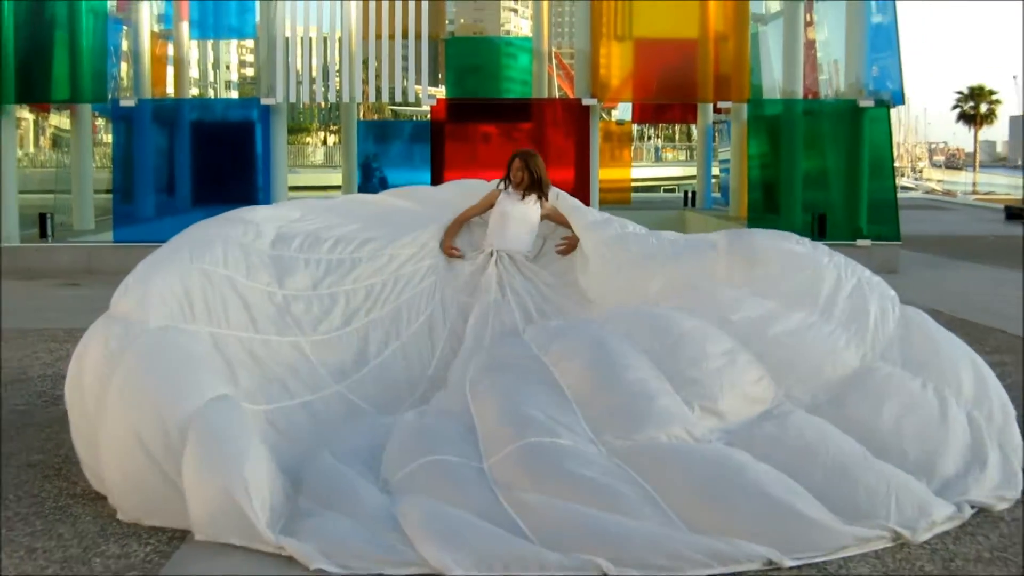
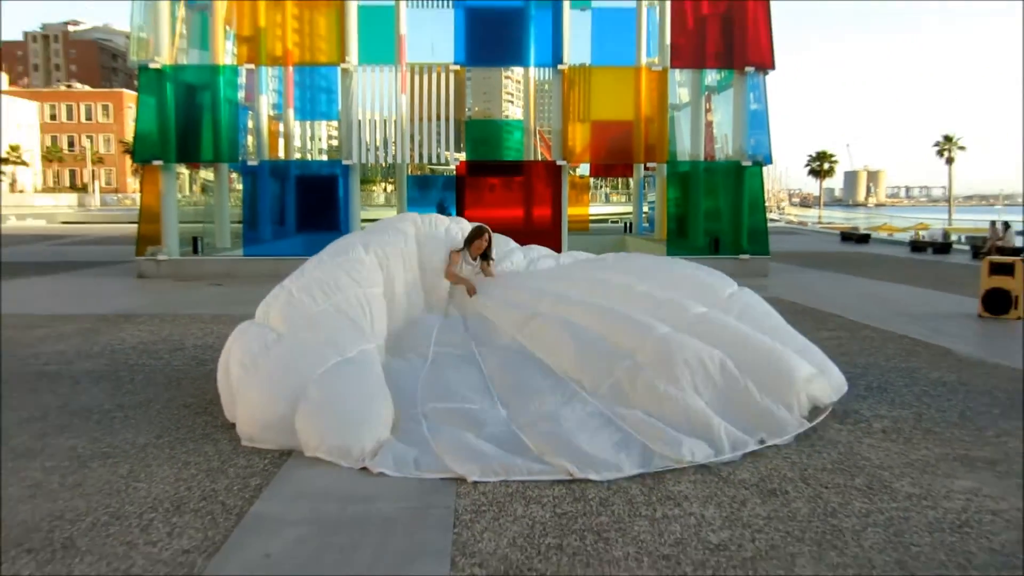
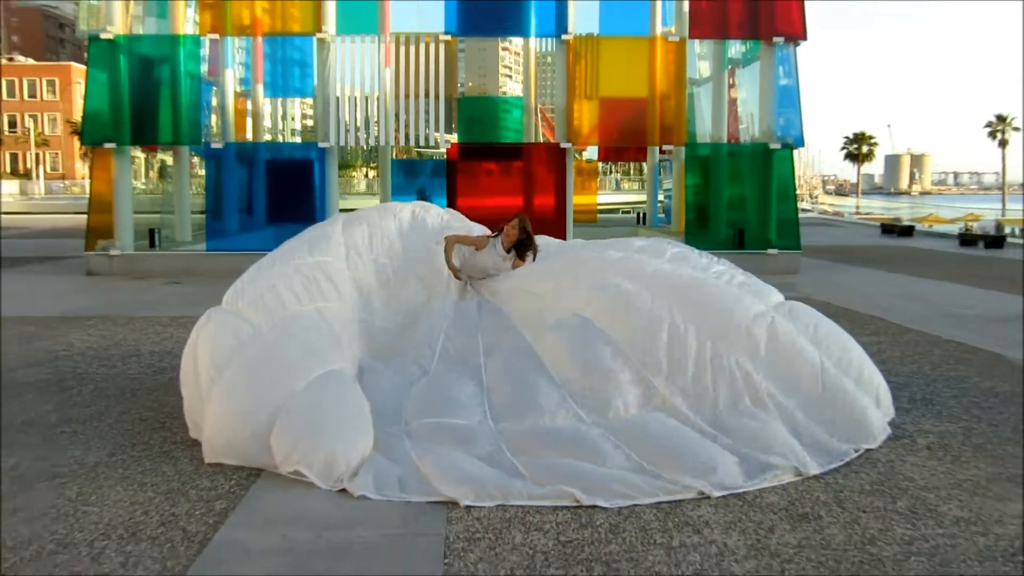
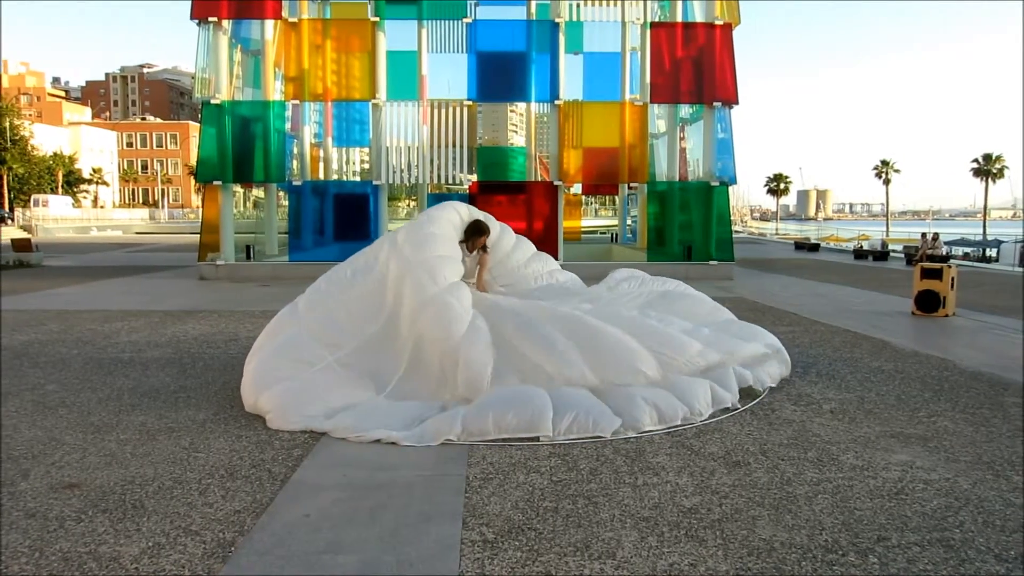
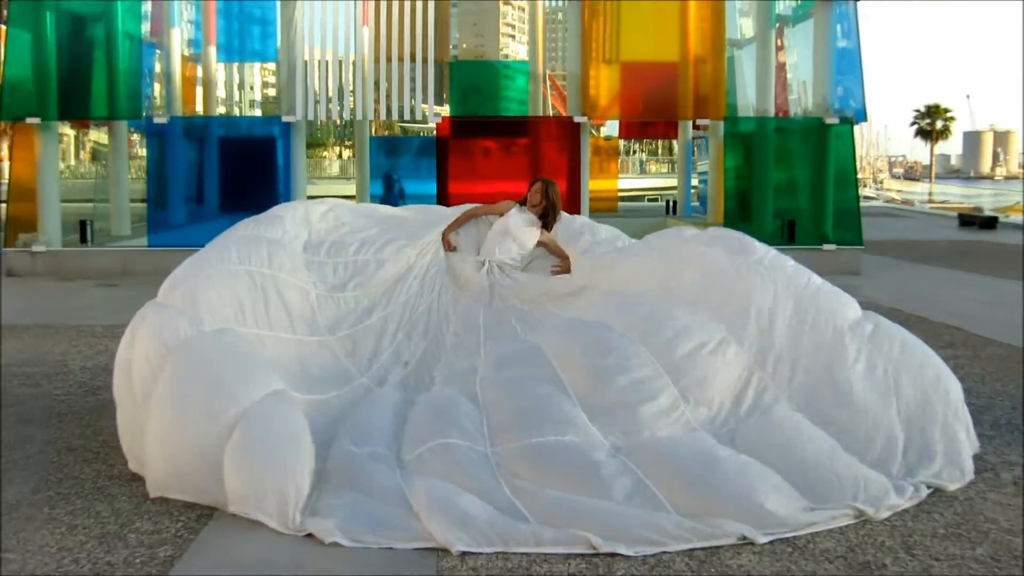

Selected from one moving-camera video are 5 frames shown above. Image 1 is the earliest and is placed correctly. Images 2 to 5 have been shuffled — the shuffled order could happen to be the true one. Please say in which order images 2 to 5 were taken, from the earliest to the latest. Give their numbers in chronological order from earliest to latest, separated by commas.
5, 3, 2, 4
